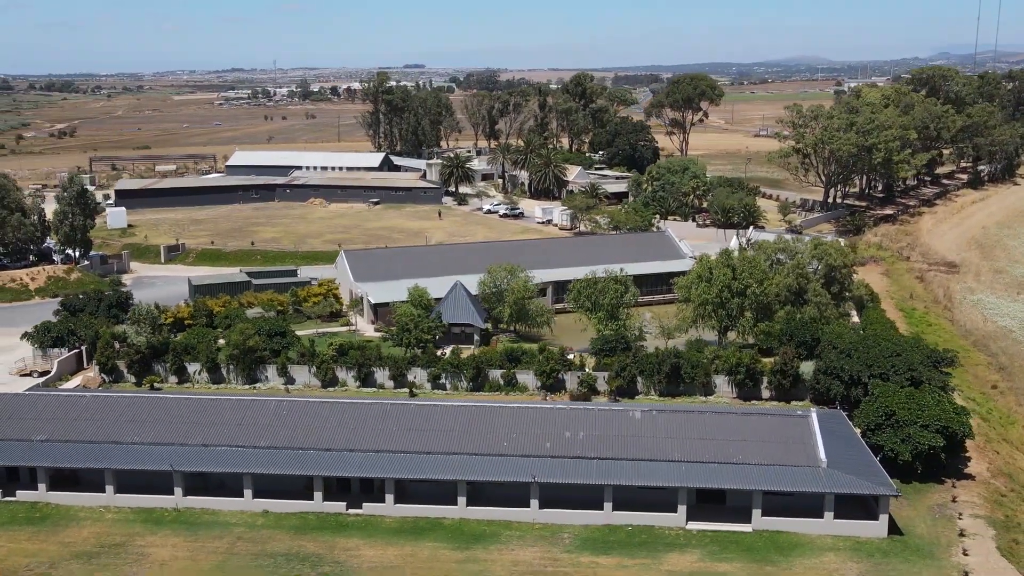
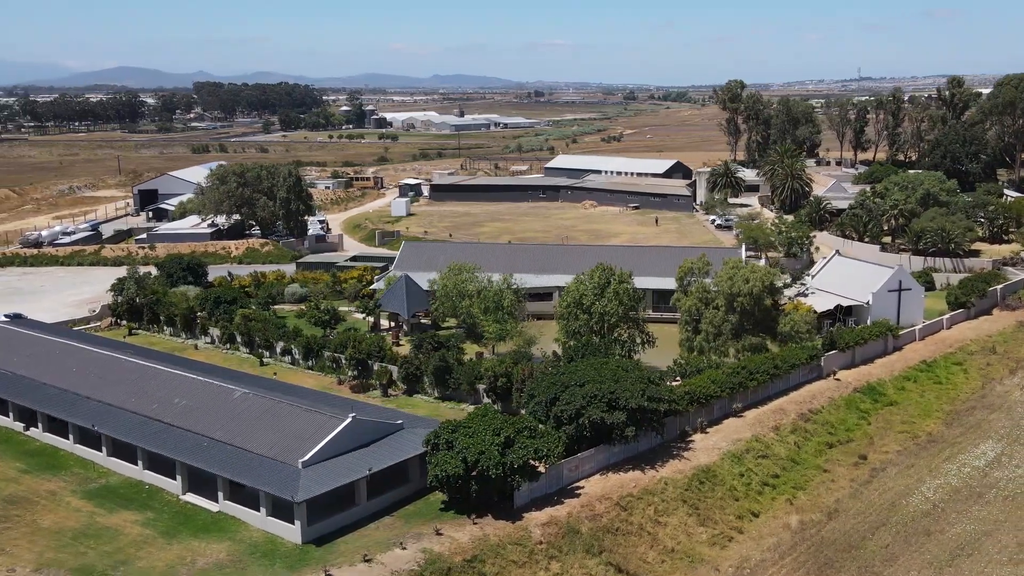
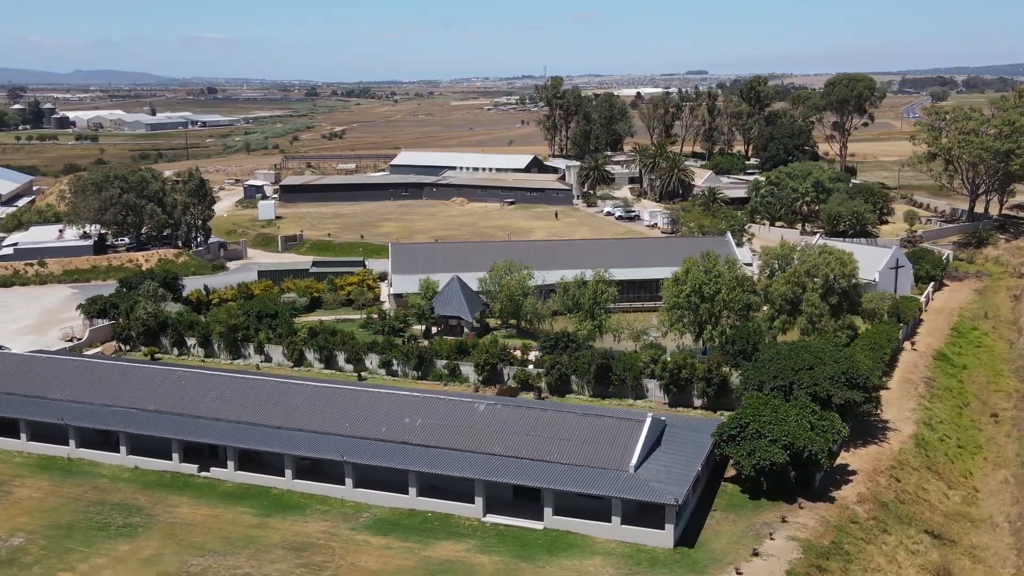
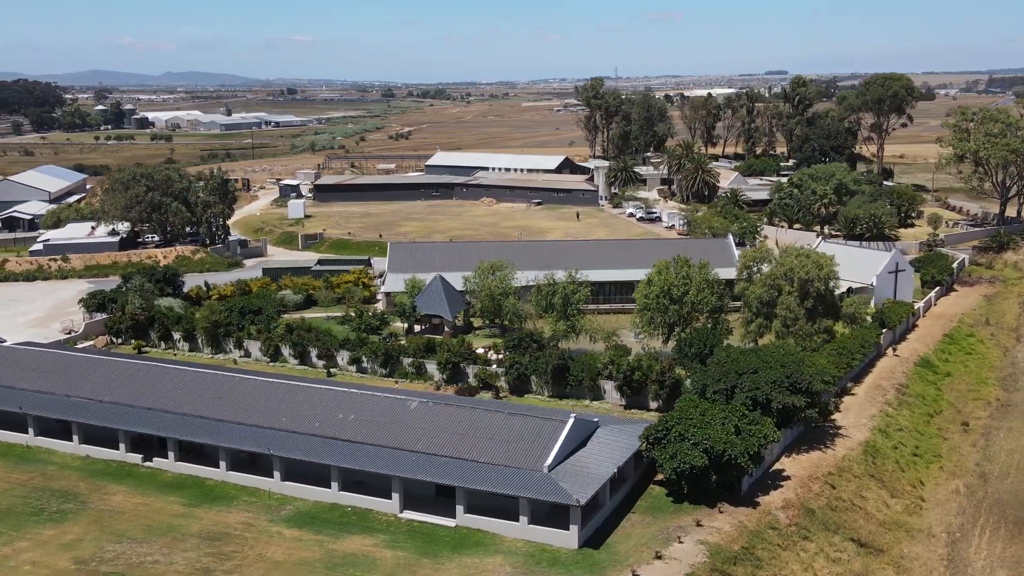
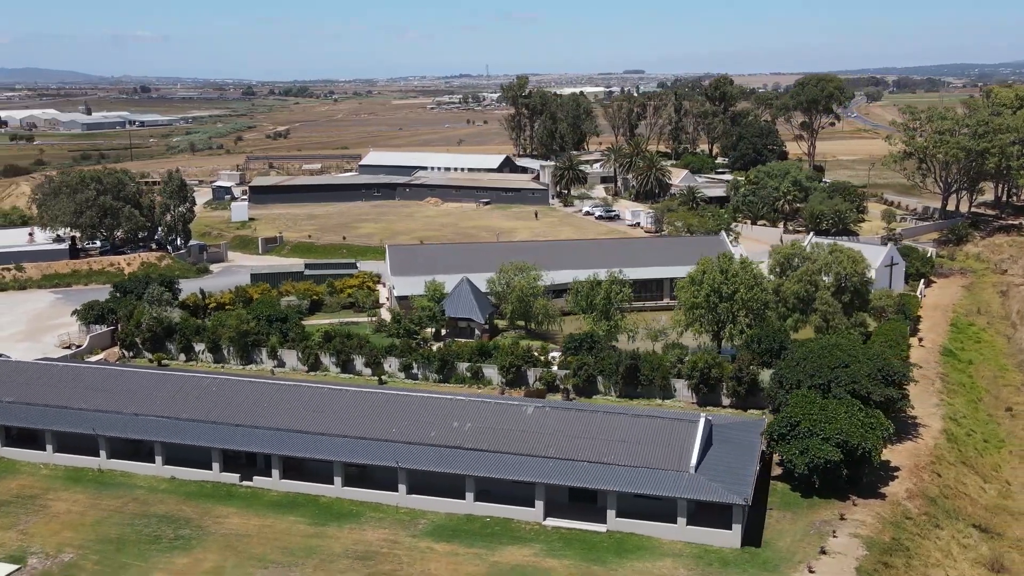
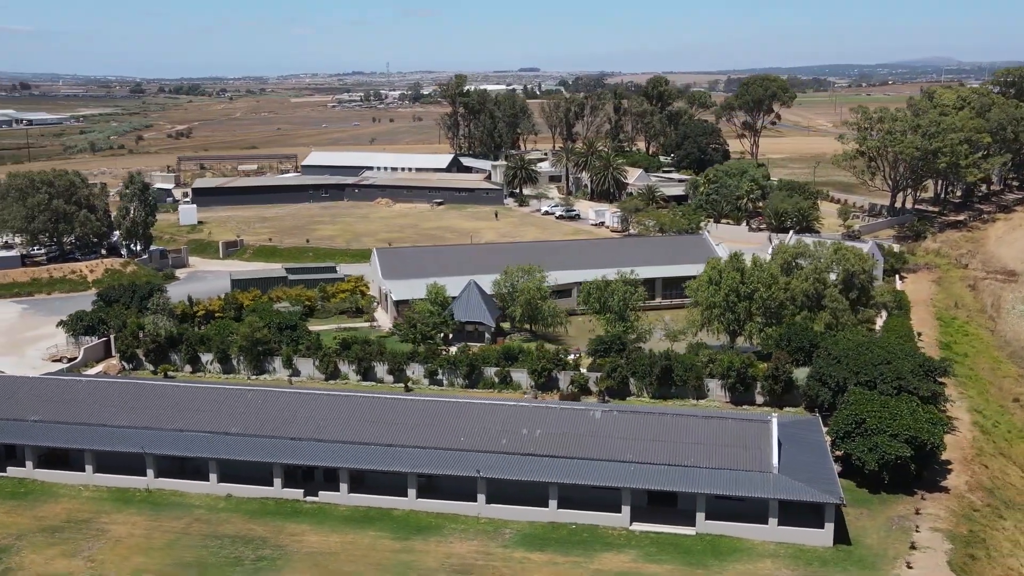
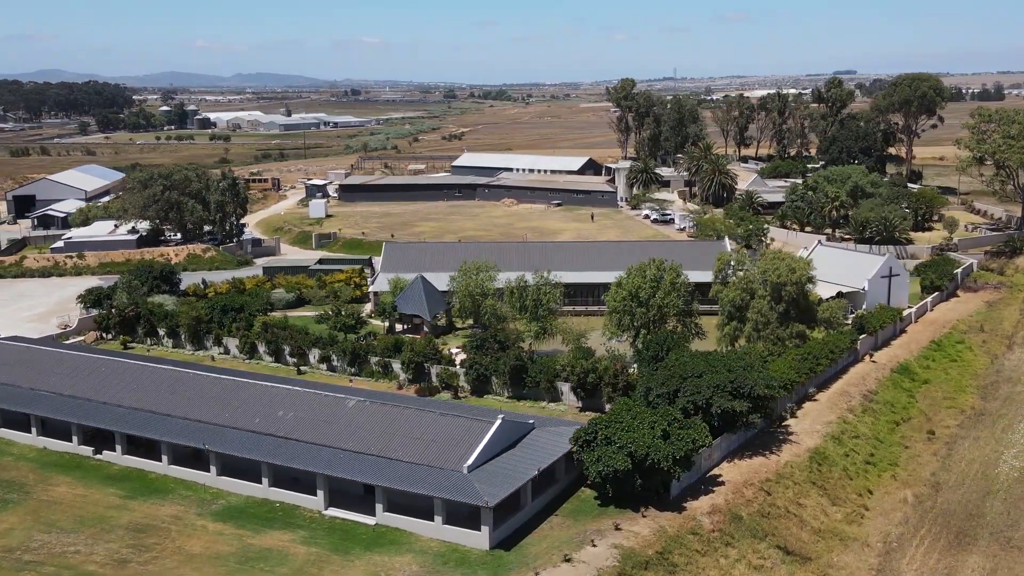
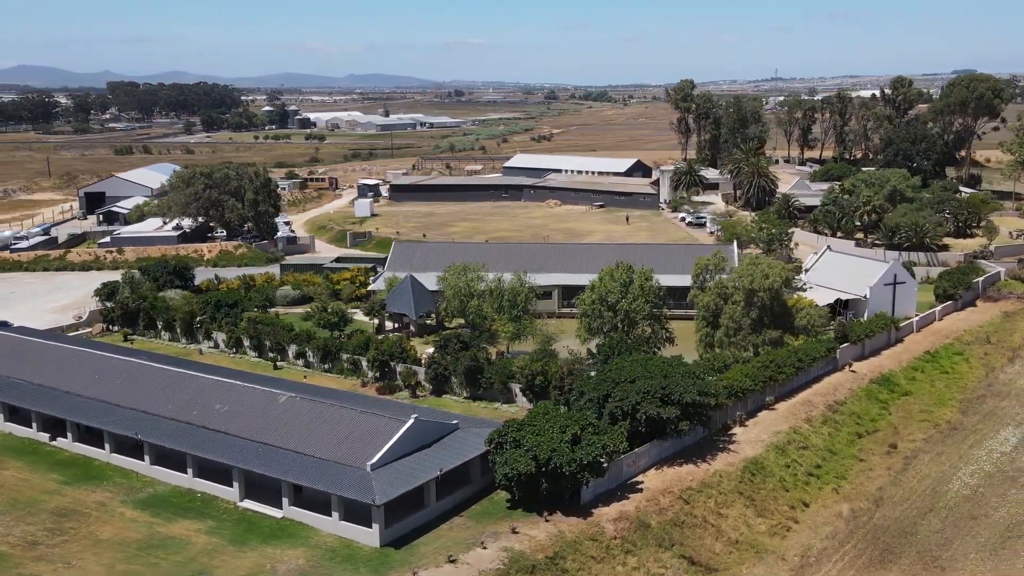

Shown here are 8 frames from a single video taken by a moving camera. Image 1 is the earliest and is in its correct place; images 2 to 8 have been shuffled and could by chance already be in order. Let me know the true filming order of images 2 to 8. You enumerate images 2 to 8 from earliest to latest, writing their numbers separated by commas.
6, 5, 3, 4, 7, 8, 2
